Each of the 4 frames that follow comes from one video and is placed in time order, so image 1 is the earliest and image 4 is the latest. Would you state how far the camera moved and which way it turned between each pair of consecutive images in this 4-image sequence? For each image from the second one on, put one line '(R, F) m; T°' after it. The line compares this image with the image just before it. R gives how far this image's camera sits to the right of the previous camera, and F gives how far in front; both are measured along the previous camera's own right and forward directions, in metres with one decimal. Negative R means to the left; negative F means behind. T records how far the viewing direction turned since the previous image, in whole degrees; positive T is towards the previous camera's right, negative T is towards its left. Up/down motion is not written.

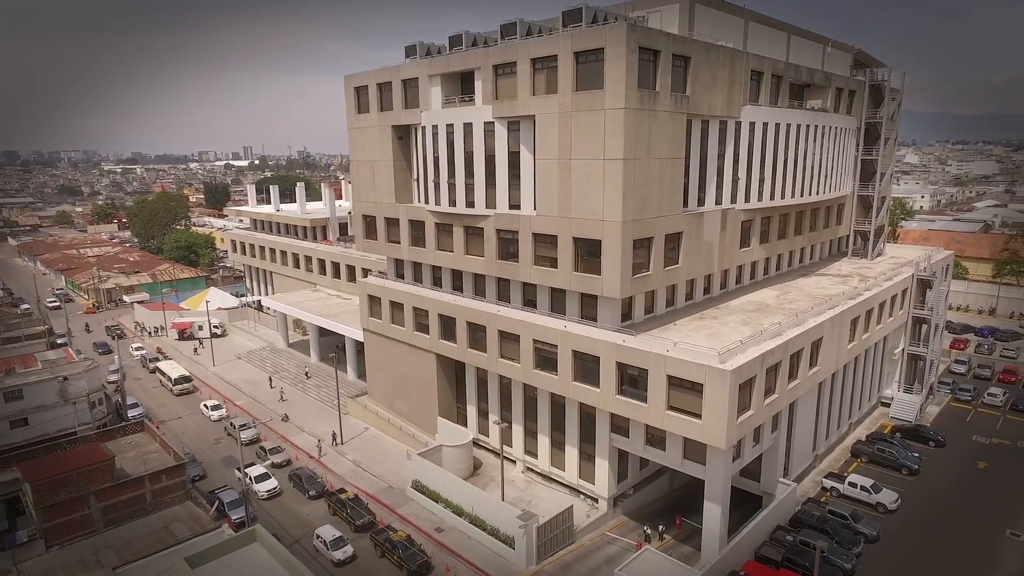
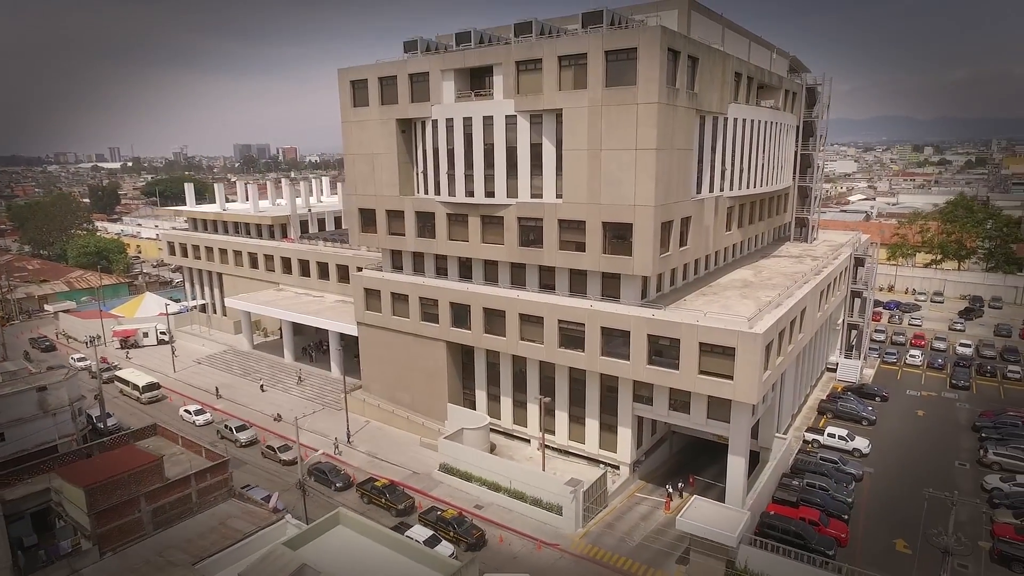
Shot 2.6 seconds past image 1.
(-7.9, -1.4) m; +9°
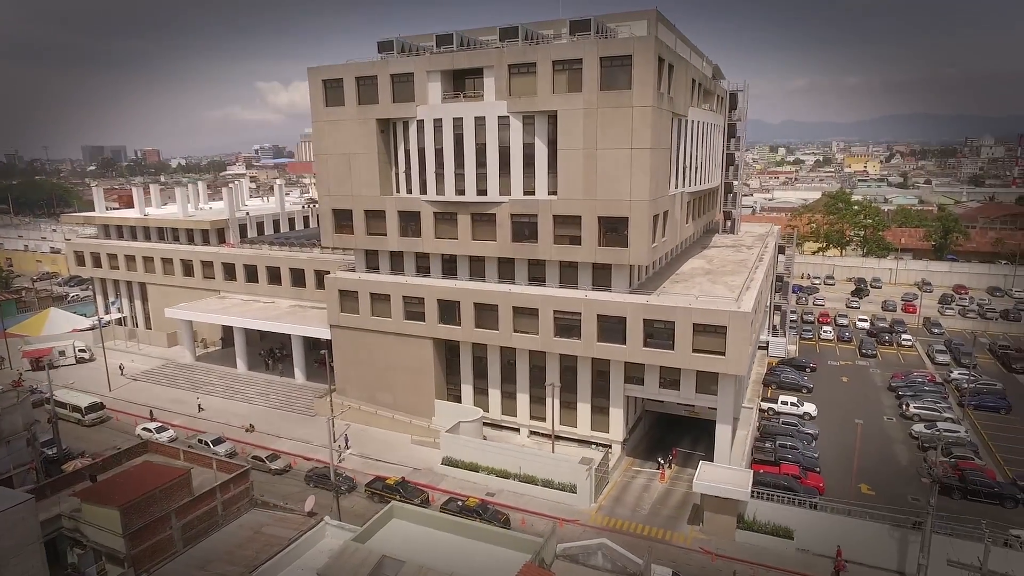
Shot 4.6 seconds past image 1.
(-7.0, -1.0) m; +10°
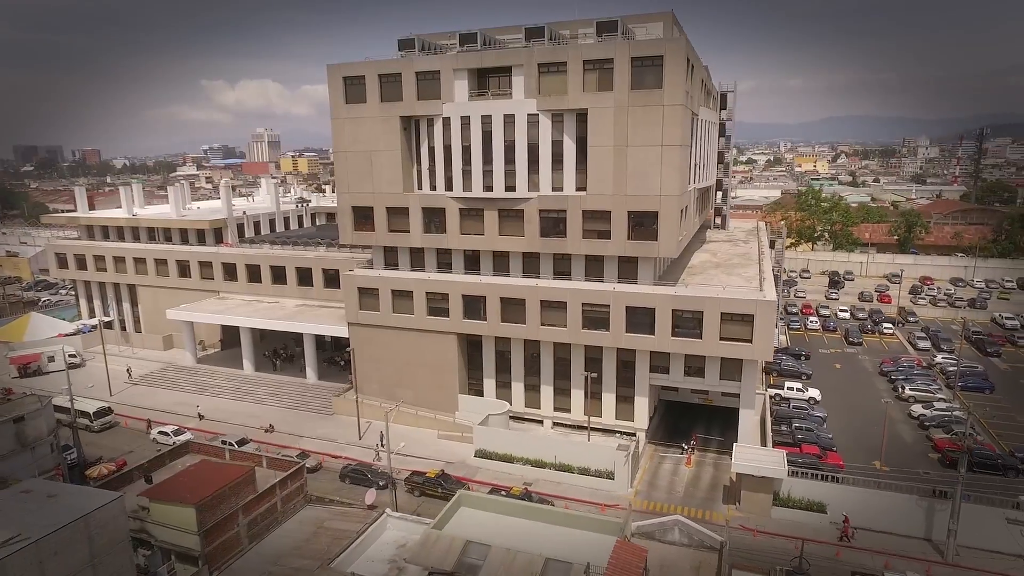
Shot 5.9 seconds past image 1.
(-4.9, -0.8) m; +4°
